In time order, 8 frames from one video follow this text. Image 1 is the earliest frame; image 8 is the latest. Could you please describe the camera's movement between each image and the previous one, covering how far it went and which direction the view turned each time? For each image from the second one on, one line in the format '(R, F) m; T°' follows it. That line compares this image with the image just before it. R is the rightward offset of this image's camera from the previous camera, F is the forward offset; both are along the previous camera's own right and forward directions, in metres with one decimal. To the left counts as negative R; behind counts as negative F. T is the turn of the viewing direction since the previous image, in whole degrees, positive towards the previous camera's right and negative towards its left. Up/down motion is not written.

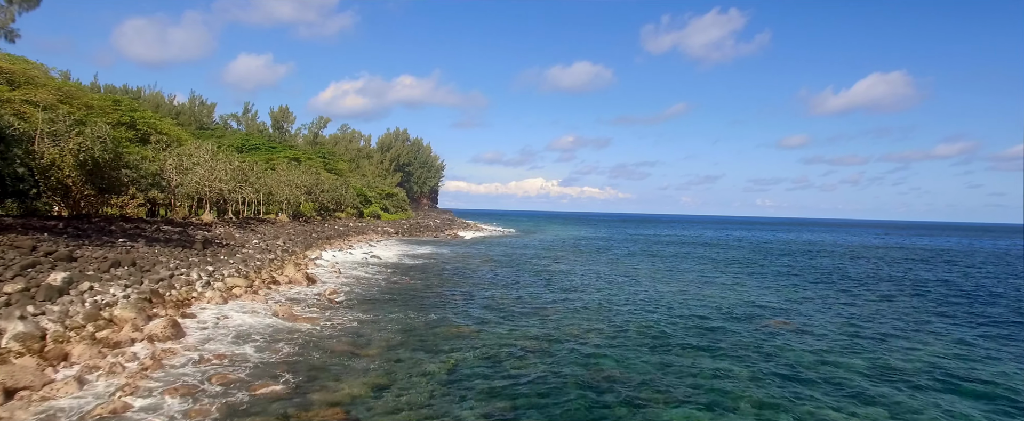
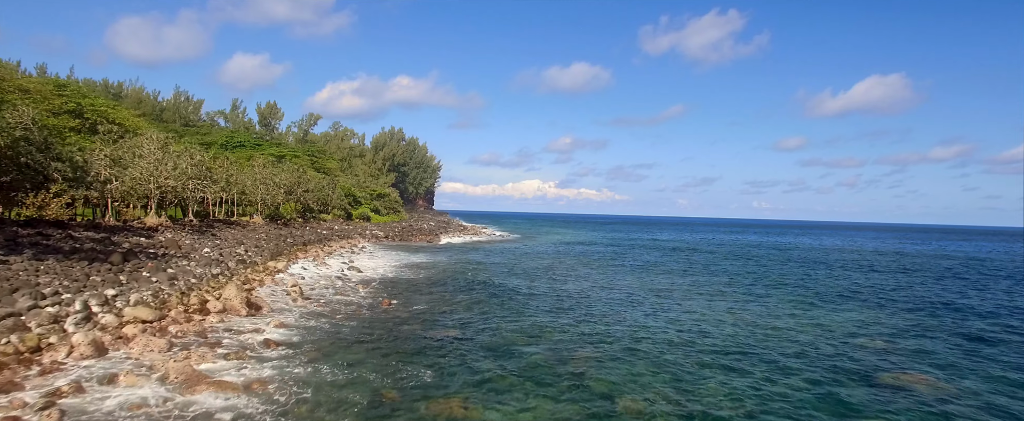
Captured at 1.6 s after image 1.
(-0.4, +6.3) m; 0°
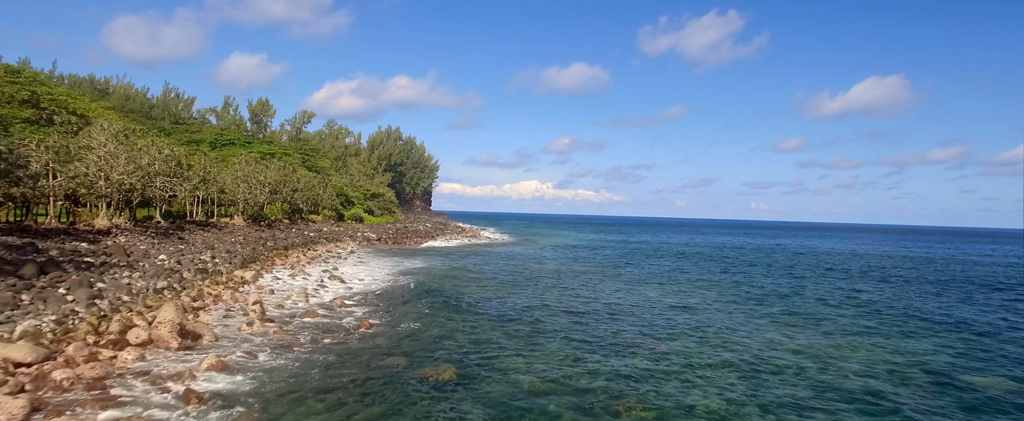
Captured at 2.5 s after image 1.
(-0.3, +4.3) m; 0°
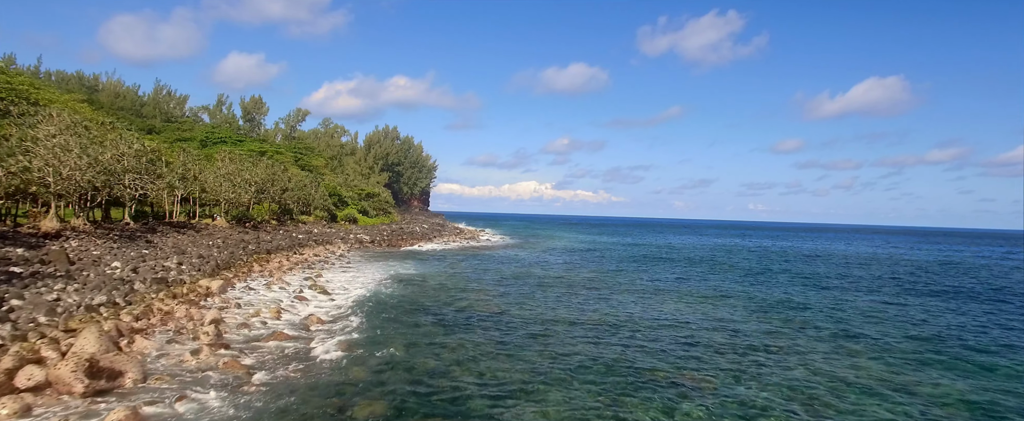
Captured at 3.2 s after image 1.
(-0.3, +3.4) m; 0°
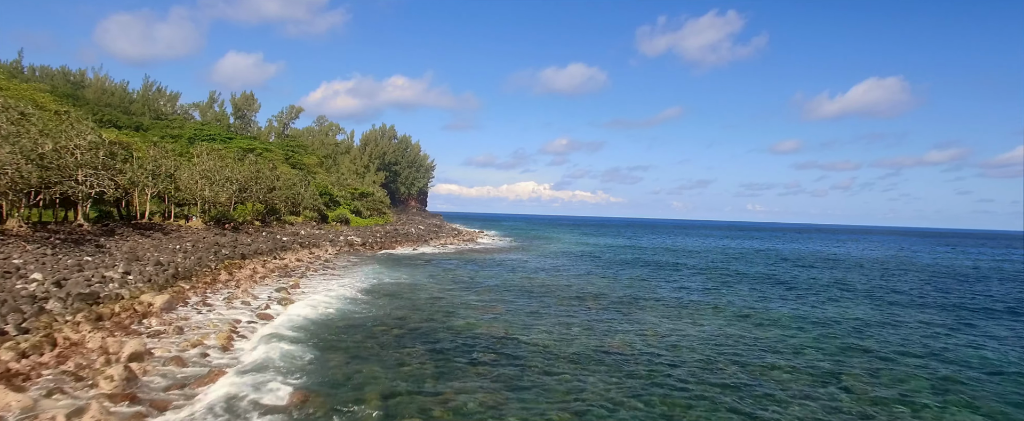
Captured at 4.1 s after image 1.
(-0.3, +4.2) m; 0°
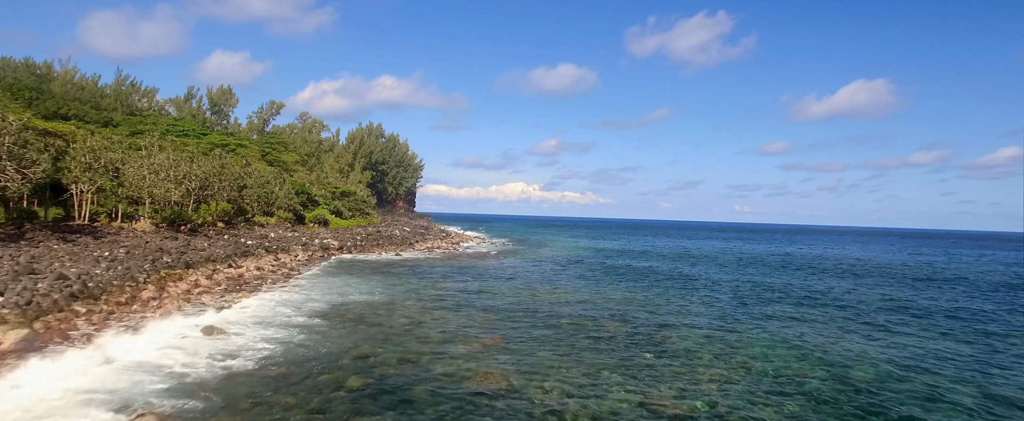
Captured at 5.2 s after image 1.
(-0.4, +5.6) m; +1°
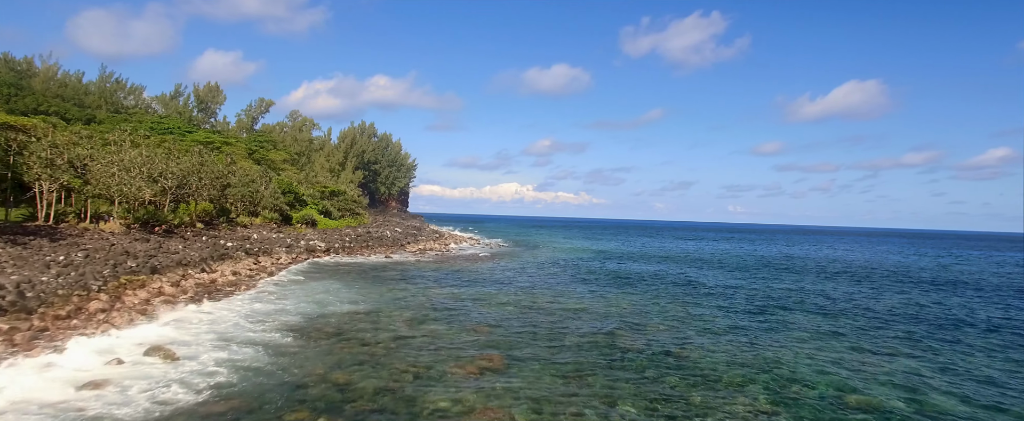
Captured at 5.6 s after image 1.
(-0.2, +2.6) m; +1°
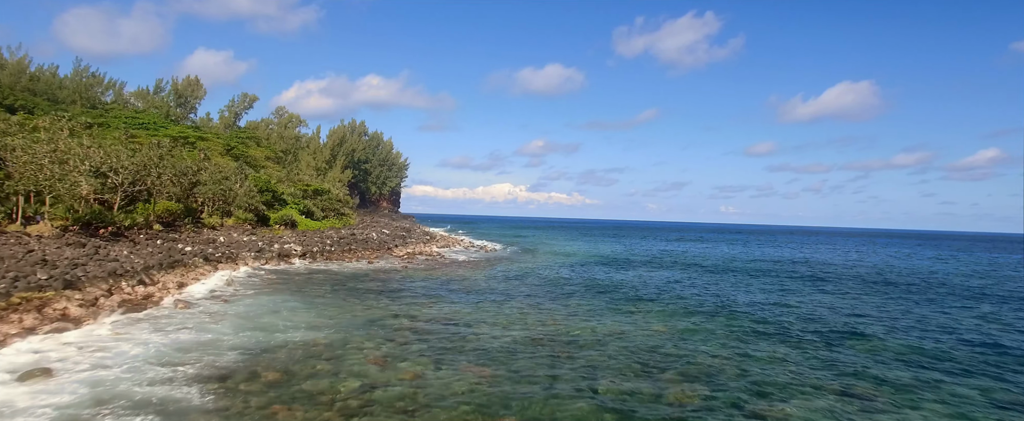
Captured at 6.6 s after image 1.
(-0.5, +5.3) m; +1°
